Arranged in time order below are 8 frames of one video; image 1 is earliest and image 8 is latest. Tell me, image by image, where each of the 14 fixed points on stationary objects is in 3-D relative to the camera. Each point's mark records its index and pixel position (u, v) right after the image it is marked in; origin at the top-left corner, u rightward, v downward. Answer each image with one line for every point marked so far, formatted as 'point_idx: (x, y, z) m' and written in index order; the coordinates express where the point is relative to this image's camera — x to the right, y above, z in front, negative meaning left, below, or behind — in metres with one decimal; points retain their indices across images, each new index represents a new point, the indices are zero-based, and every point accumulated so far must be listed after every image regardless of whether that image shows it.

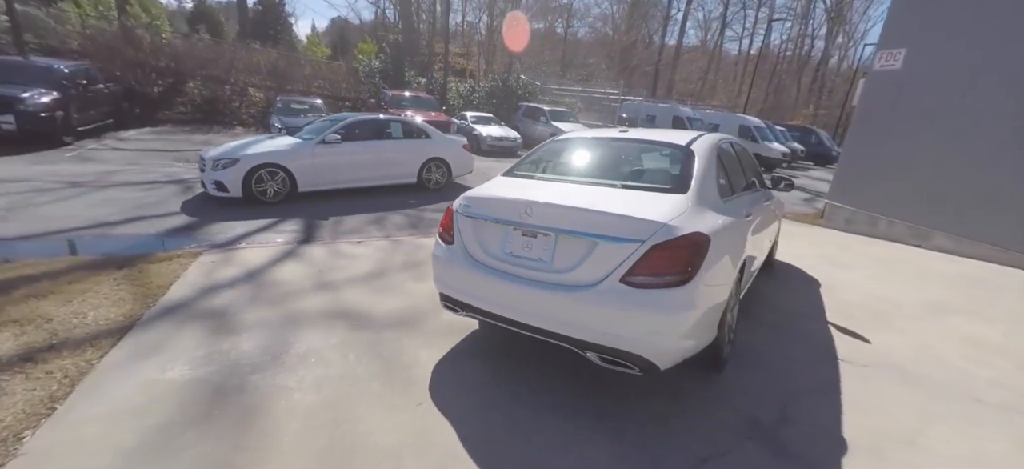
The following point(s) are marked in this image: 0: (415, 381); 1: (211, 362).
0: (-0.6, -0.9, +2.7) m
1: (-1.8, -0.7, +2.7) m
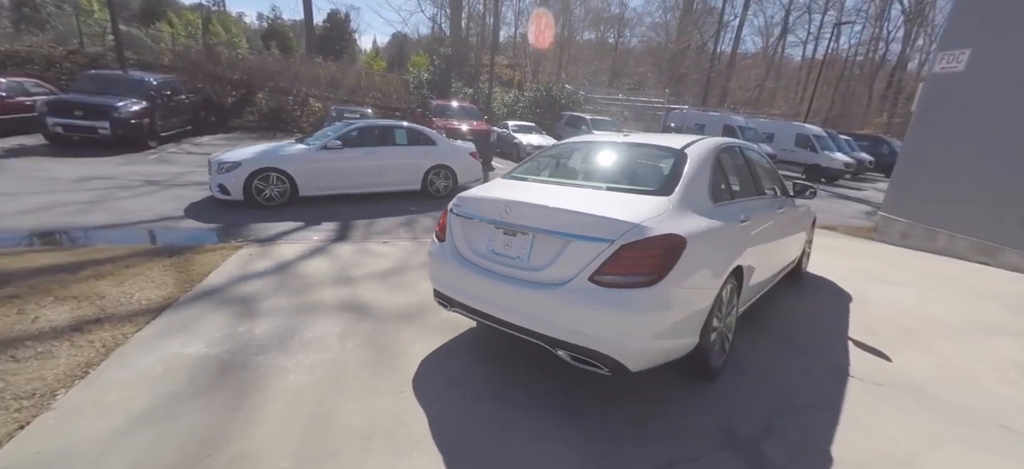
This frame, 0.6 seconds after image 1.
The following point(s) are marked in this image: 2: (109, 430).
0: (-0.7, -0.8, +2.8) m
1: (-1.9, -0.7, +3.0) m
2: (-1.9, -0.9, +2.2) m
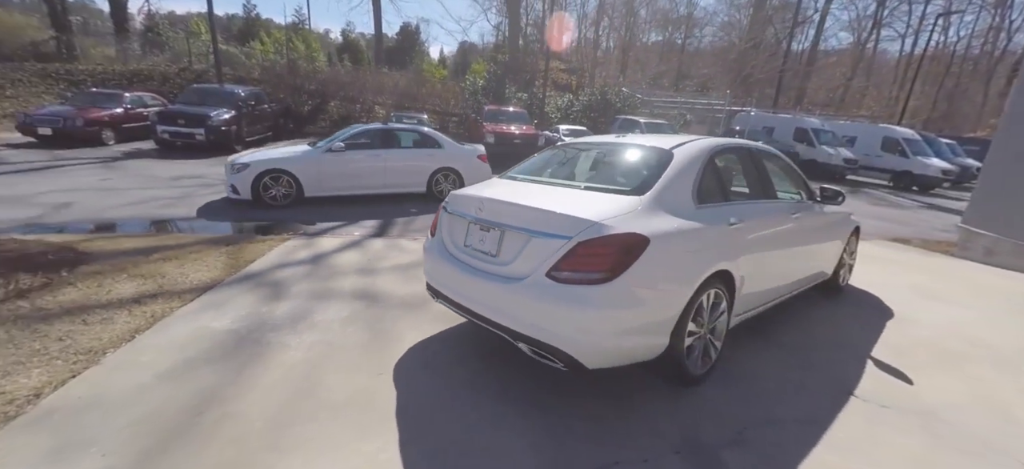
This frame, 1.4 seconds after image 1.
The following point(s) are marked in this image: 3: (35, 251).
0: (-0.8, -0.8, +3.0) m
1: (-2.0, -0.6, +3.4) m
2: (-2.1, -0.8, +2.6) m
3: (-4.4, -0.1, +4.2) m
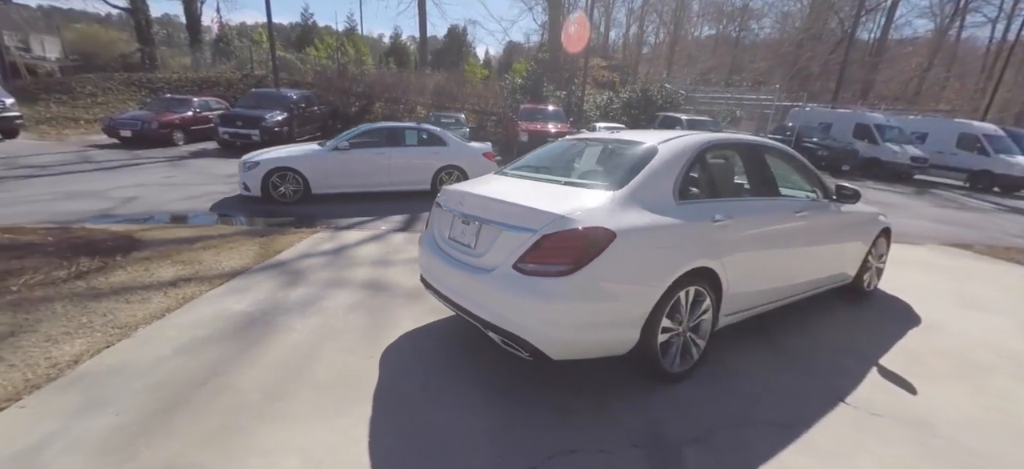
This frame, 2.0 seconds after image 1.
0: (-0.9, -0.7, +3.2) m
1: (-2.0, -0.5, +3.7) m
2: (-2.3, -0.8, +2.9) m
3: (-4.3, 0.0, +4.8) m
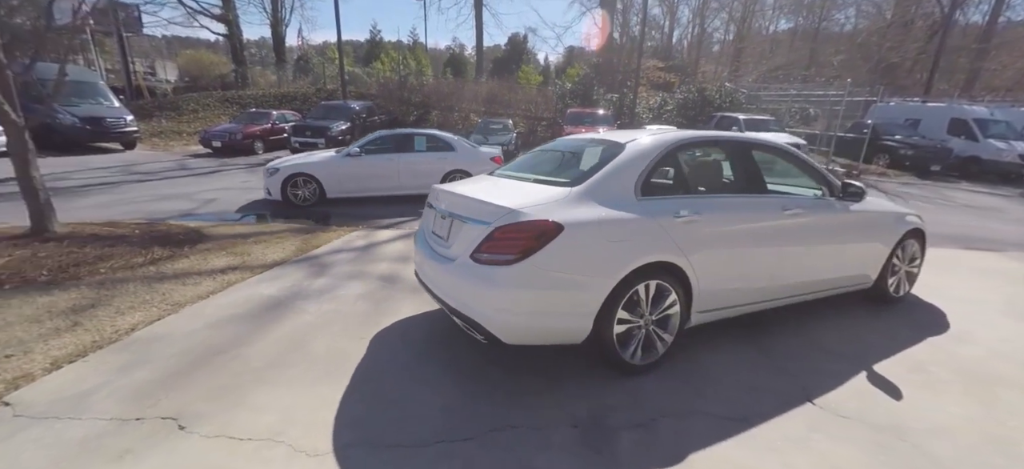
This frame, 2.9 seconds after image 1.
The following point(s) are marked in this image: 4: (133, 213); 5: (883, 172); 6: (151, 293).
0: (-1.0, -0.7, +3.6) m
1: (-2.1, -0.5, +4.2) m
2: (-2.4, -0.7, +3.5) m
3: (-4.2, +0.1, +5.7) m
4: (-5.7, +0.3, +6.9) m
5: (+10.3, +1.7, +12.8) m
6: (-3.2, -0.5, +4.1) m
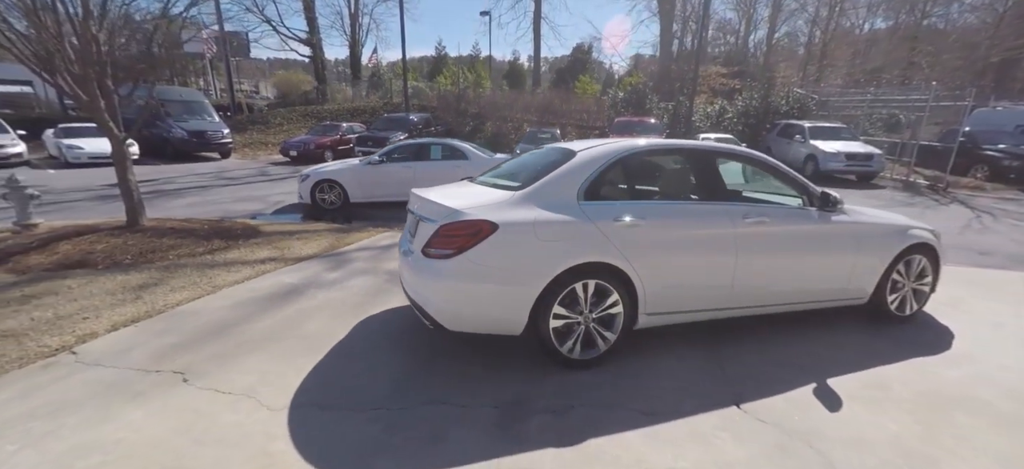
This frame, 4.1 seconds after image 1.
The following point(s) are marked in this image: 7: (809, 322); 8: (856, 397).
0: (-1.2, -0.7, +4.0) m
1: (-2.1, -0.4, +4.9) m
2: (-2.6, -0.6, +4.2) m
3: (-4.0, +0.1, +6.6) m
4: (-5.3, +0.4, +8.1) m
5: (+11.5, +1.2, +11.3) m
6: (-3.3, -0.4, +4.9) m
7: (+2.4, -0.7, +3.8) m
8: (+2.0, -1.0, +2.7) m
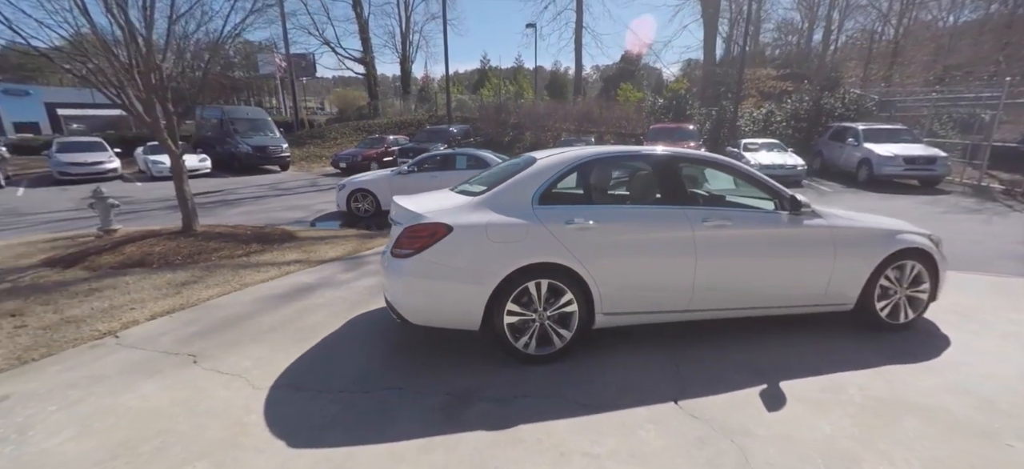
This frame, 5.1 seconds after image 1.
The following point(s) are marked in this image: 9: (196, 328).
0: (-1.4, -0.7, +4.4) m
1: (-2.2, -0.5, +5.3) m
2: (-2.7, -0.7, +4.7) m
3: (-3.8, 0.0, +7.3) m
4: (-4.9, +0.3, +9.0) m
5: (+12.2, +1.0, +10.1) m
6: (-3.3, -0.5, +5.5) m
7: (+2.2, -0.8, +3.7) m
8: (+1.7, -1.0, +2.6) m
9: (-2.8, -0.8, +4.1) m
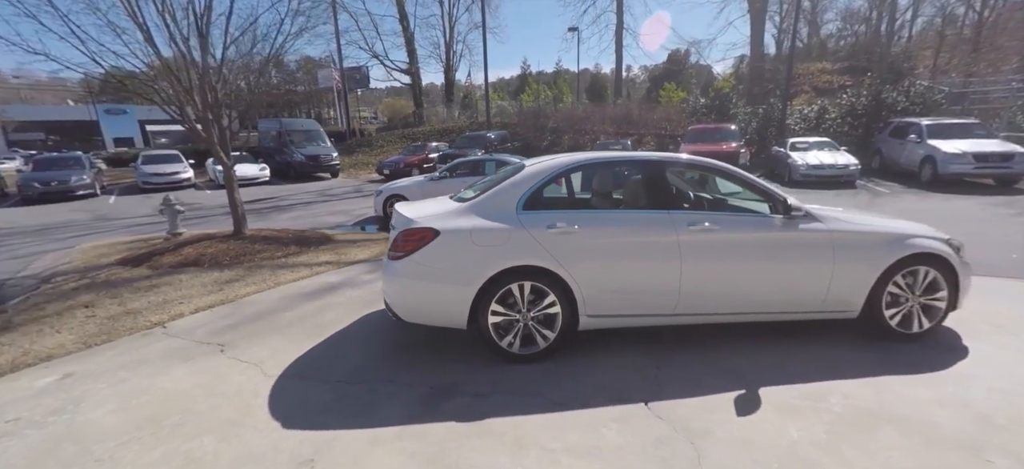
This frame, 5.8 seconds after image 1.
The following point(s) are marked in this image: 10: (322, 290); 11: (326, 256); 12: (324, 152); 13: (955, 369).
0: (-1.3, -0.7, +4.7) m
1: (-2.0, -0.5, +5.7) m
2: (-2.6, -0.7, +5.2) m
3: (-3.4, 0.0, +7.9) m
4: (-4.3, +0.2, +9.7) m
5: (+12.8, +0.9, +8.8) m
6: (-3.1, -0.5, +6.0) m
7: (+2.2, -0.8, +3.6) m
8: (+1.5, -1.0, +2.6) m
9: (-2.8, -0.9, +4.5) m
10: (-2.1, -0.6, +5.3) m
11: (-2.7, -0.3, +6.7) m
12: (-7.1, +3.2, +17.7) m
13: (+2.9, -0.9, +3.0) m
